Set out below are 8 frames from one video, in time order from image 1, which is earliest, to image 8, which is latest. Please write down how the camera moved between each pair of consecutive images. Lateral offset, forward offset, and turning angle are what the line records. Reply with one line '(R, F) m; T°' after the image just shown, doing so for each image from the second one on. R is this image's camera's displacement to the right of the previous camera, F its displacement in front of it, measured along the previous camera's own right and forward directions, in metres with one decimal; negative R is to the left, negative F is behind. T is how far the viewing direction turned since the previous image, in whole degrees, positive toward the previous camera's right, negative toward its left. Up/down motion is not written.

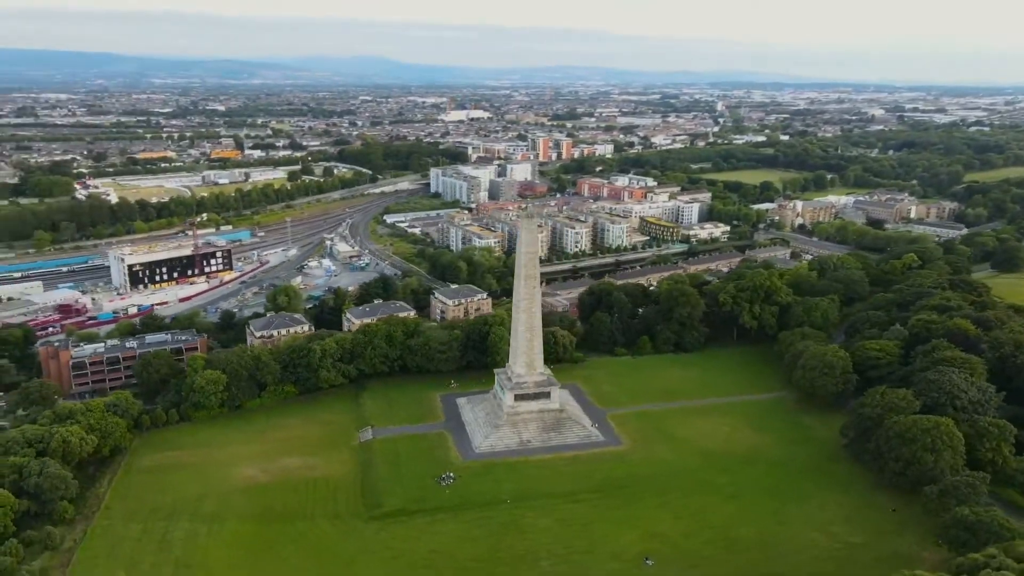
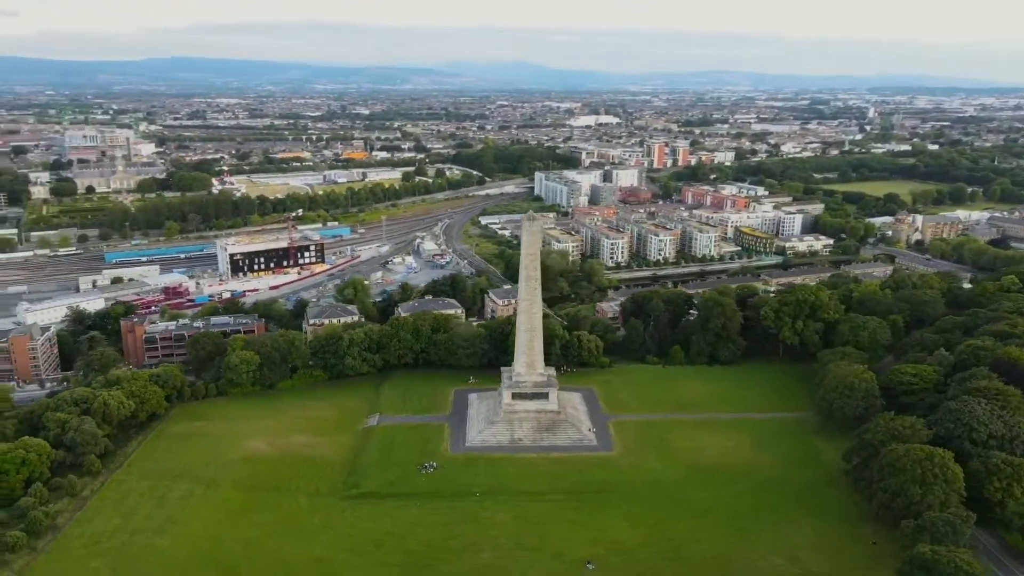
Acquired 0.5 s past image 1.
(+6.4, -0.1) m; -10°
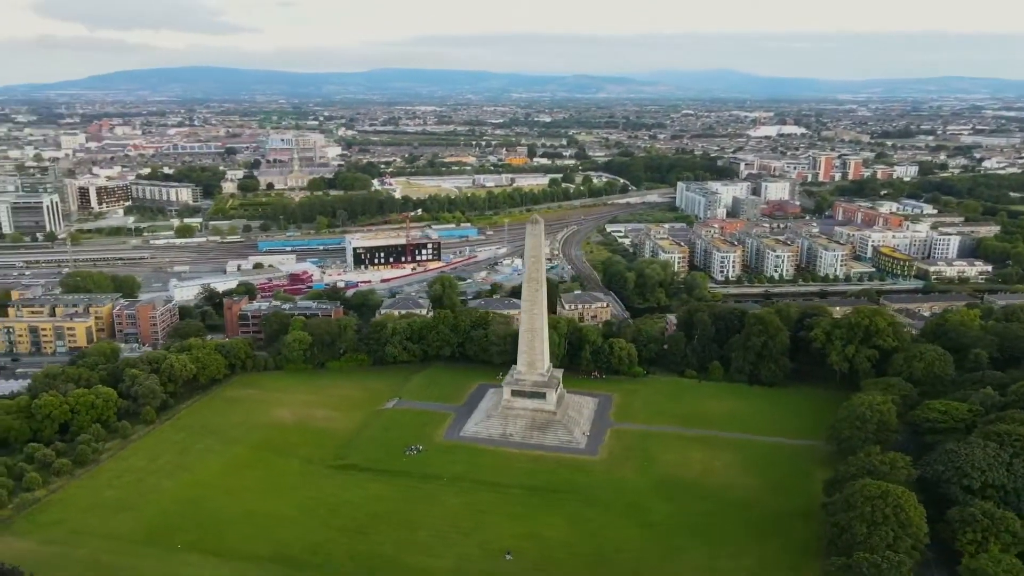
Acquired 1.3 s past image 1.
(+8.9, -0.2) m; -14°
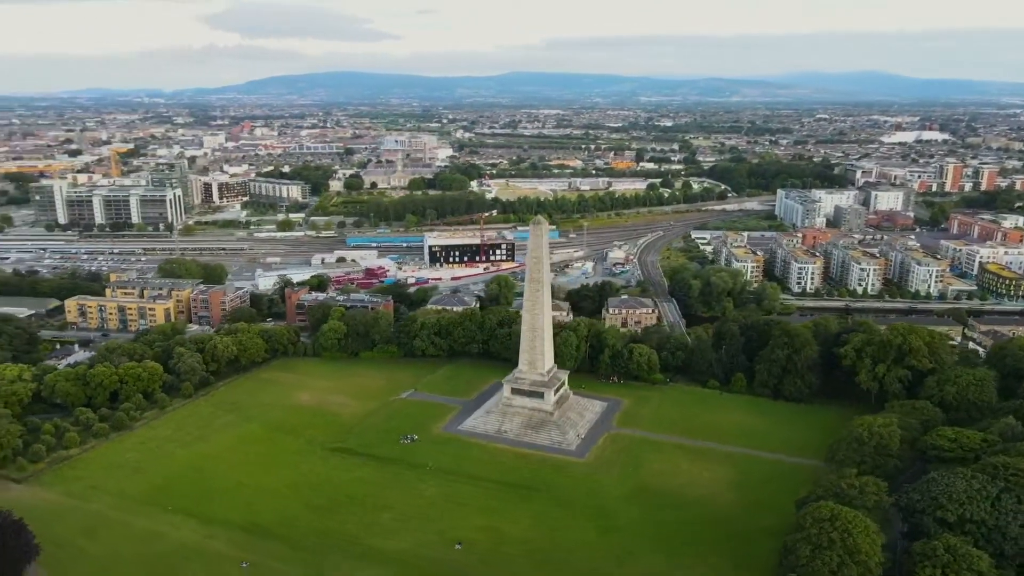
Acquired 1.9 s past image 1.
(+6.0, -0.1) m; -9°
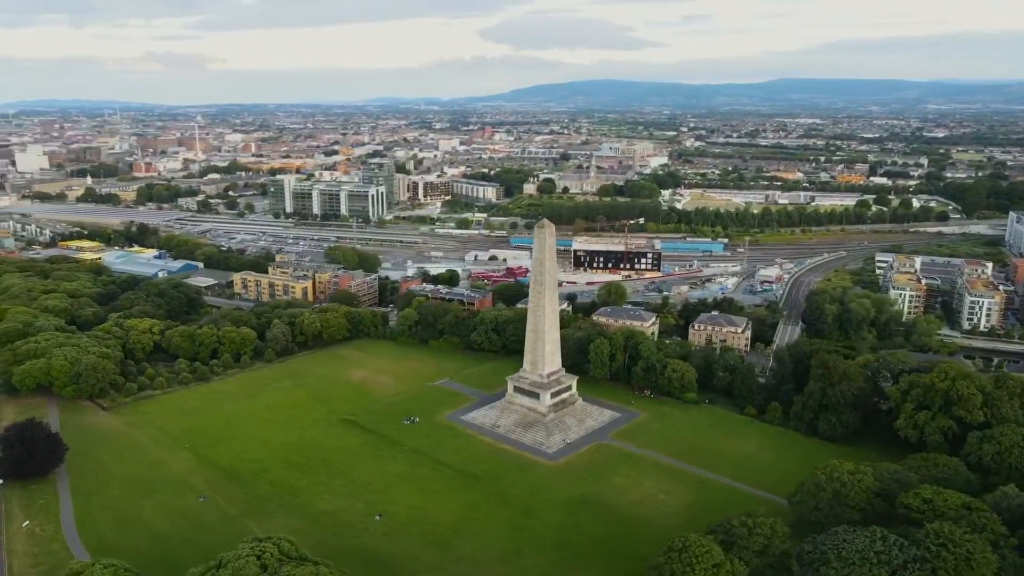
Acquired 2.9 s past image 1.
(+11.9, +0.9) m; -18°
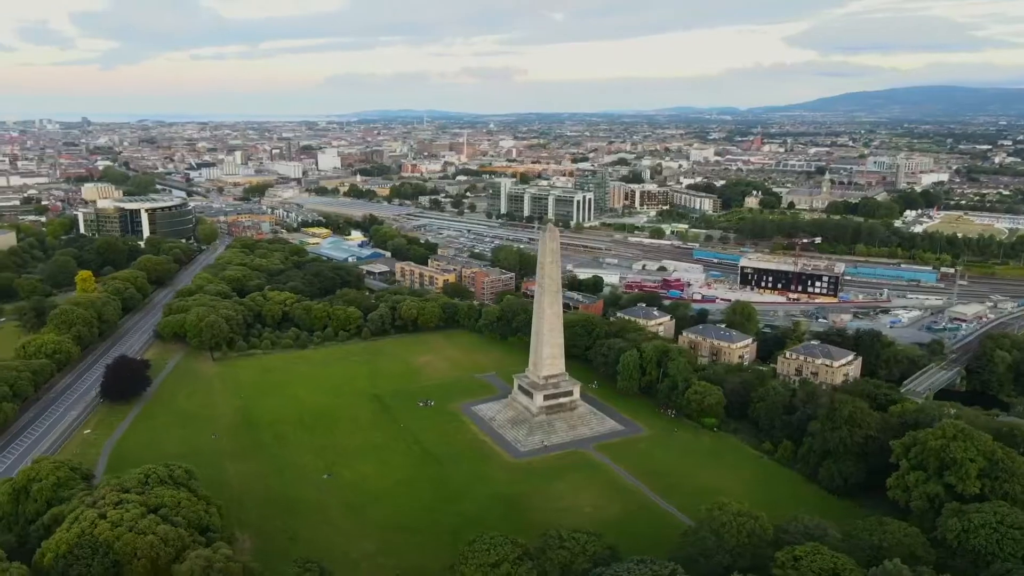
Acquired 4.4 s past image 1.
(+13.9, +1.2) m; -21°
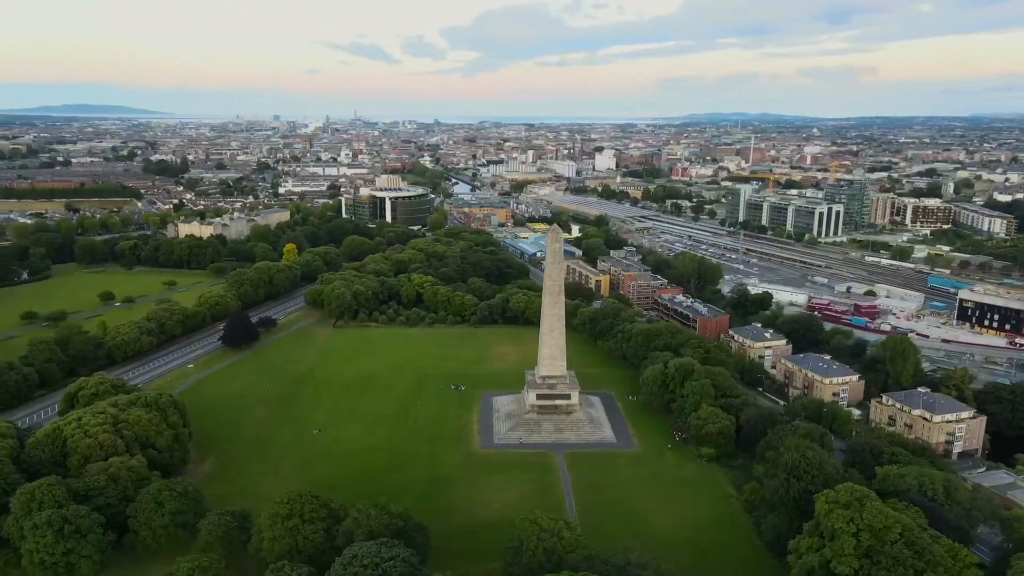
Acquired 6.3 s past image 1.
(+15.5, +2.4) m; -23°
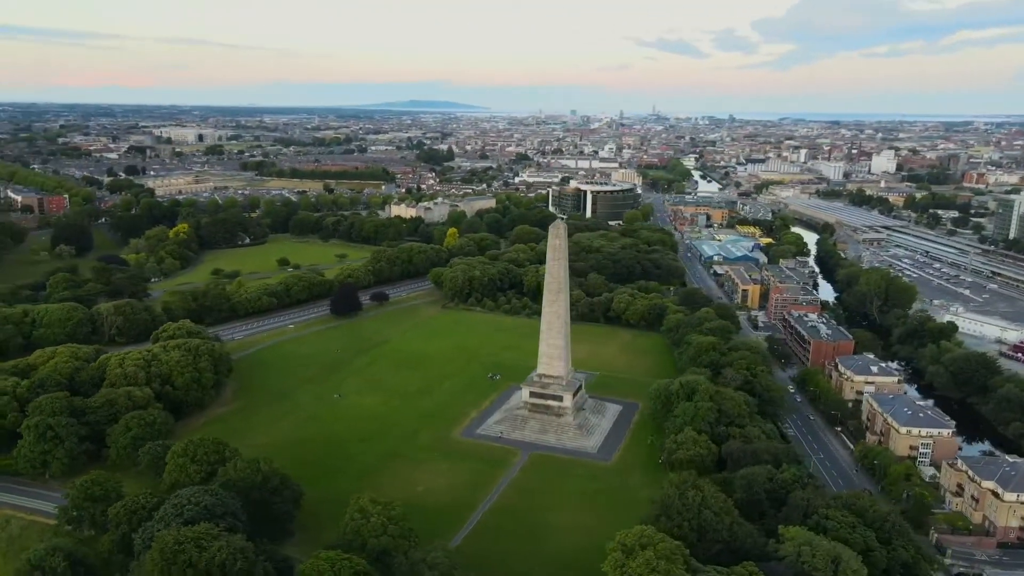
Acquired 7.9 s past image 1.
(+14.0, +2.9) m; -22°
